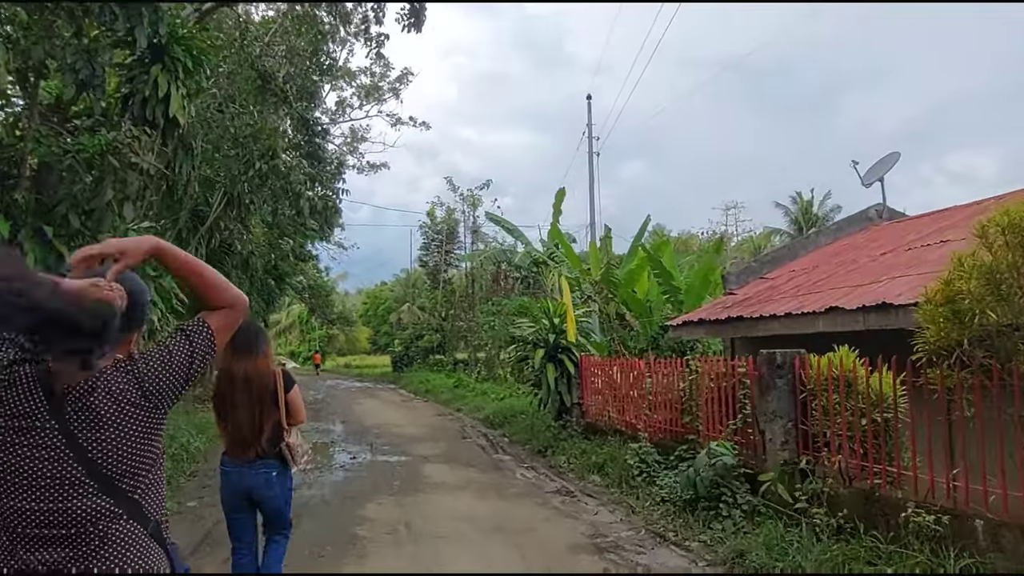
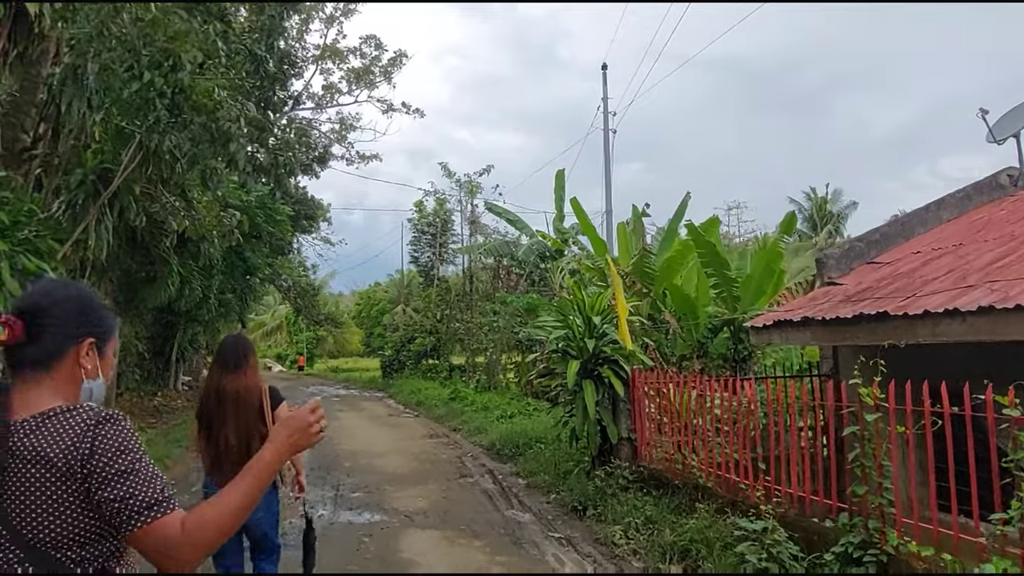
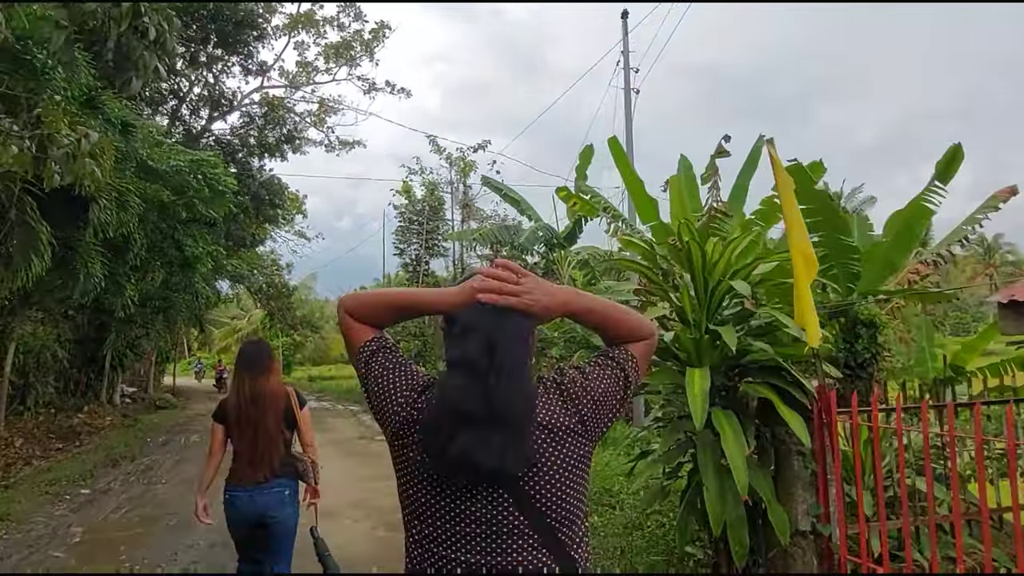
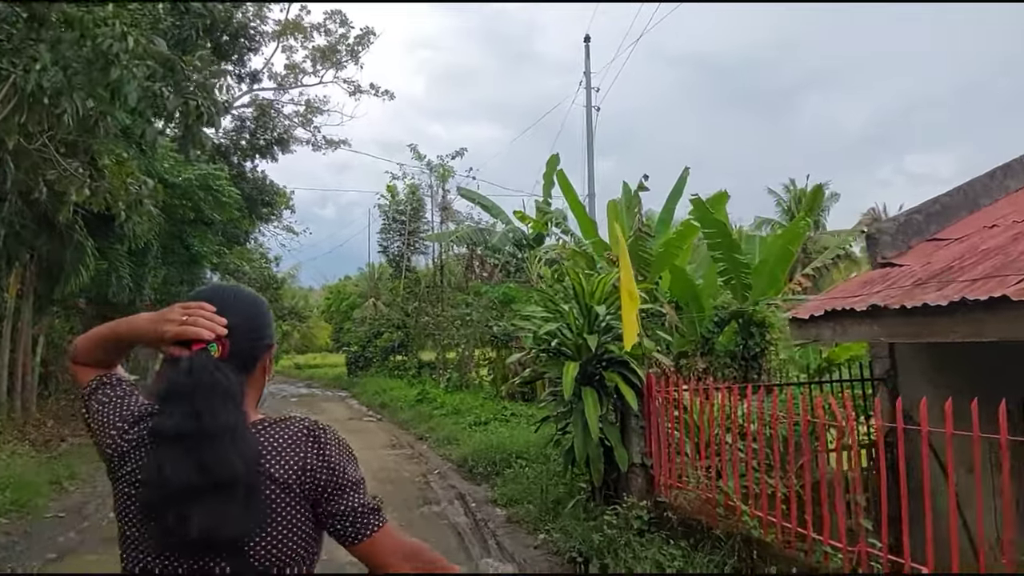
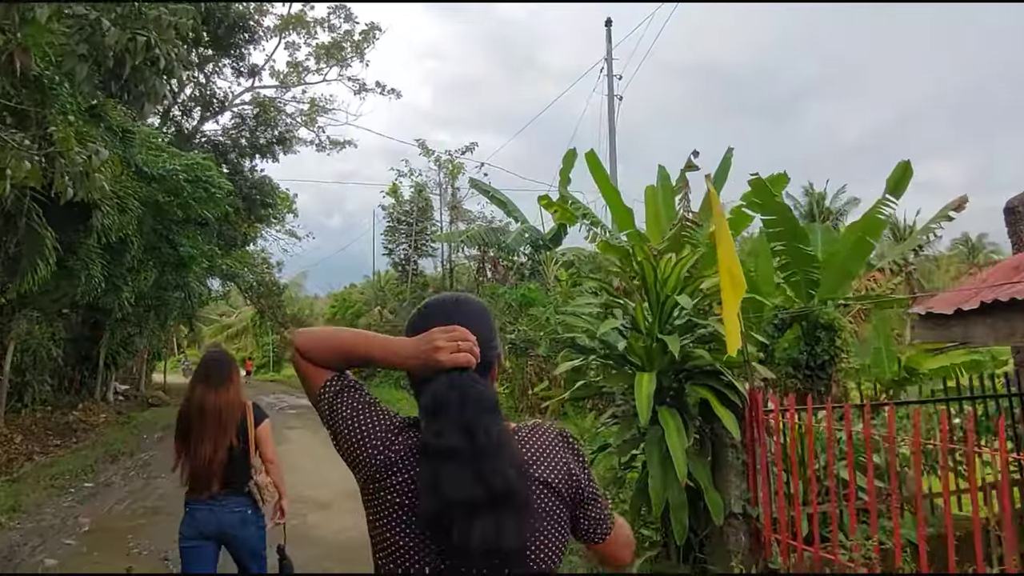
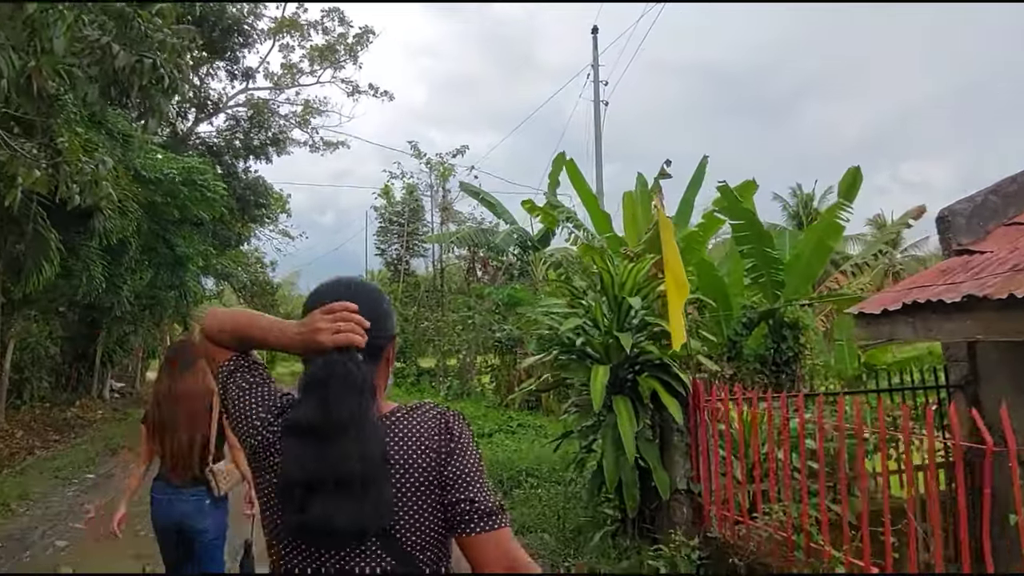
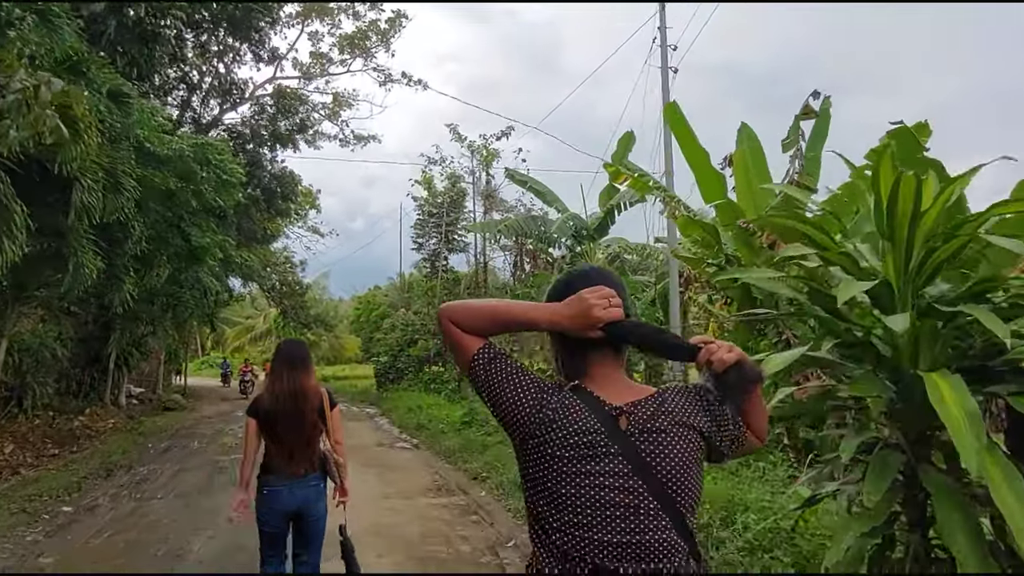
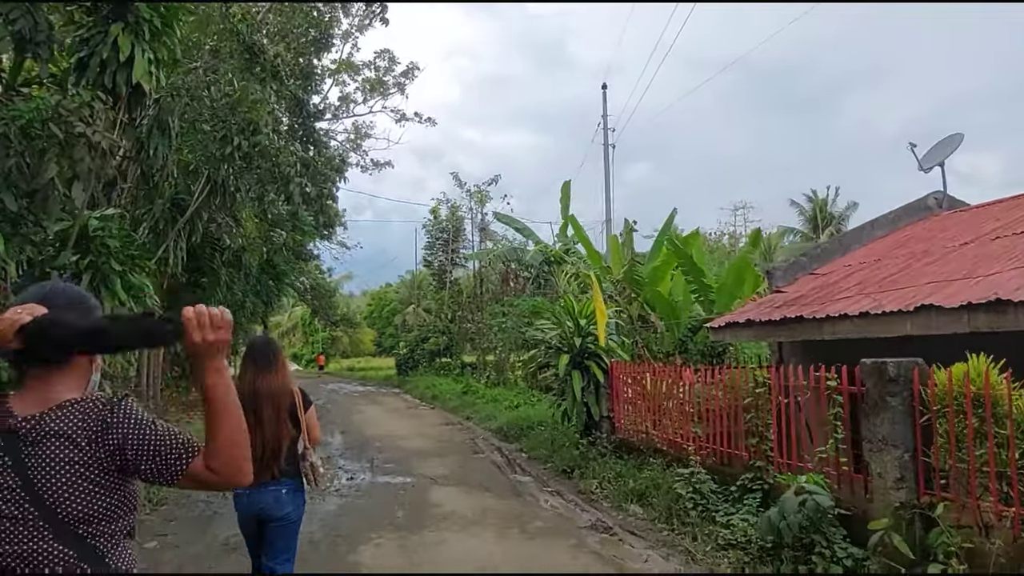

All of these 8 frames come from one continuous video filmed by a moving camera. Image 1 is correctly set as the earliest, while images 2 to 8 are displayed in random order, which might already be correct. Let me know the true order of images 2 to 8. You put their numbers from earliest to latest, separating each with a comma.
8, 2, 4, 6, 5, 3, 7
